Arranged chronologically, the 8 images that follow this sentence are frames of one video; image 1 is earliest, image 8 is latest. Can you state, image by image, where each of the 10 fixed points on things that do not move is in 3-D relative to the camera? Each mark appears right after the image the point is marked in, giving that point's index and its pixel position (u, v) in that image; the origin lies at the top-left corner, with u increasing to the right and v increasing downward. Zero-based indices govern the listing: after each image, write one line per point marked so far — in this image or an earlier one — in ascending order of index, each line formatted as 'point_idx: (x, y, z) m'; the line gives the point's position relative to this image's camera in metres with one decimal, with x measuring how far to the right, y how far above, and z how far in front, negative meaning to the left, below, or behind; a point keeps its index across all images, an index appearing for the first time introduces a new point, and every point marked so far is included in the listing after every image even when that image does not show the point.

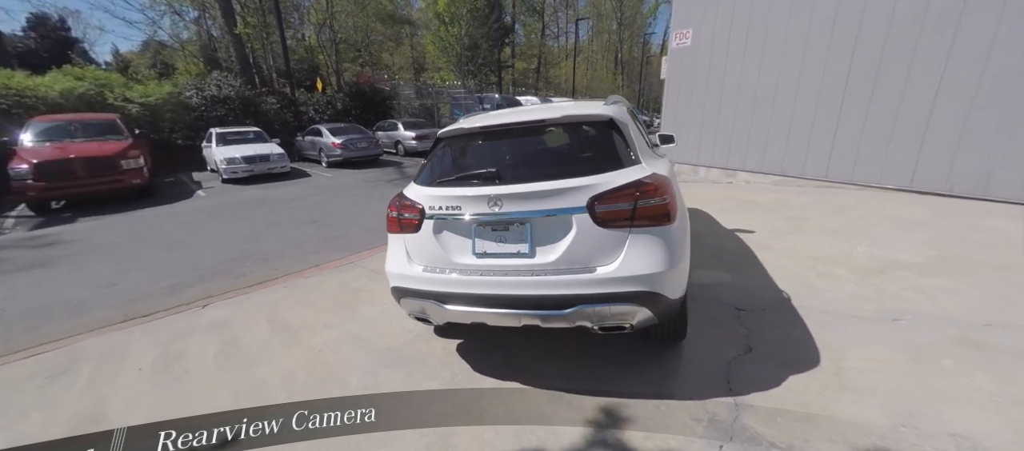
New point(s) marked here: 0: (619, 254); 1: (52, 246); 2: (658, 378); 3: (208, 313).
0: (+0.6, -0.1, +2.2) m
1: (-6.5, -0.3, +6.0) m
2: (+0.9, -0.9, +2.6) m
3: (-2.8, -0.8, +3.9) m
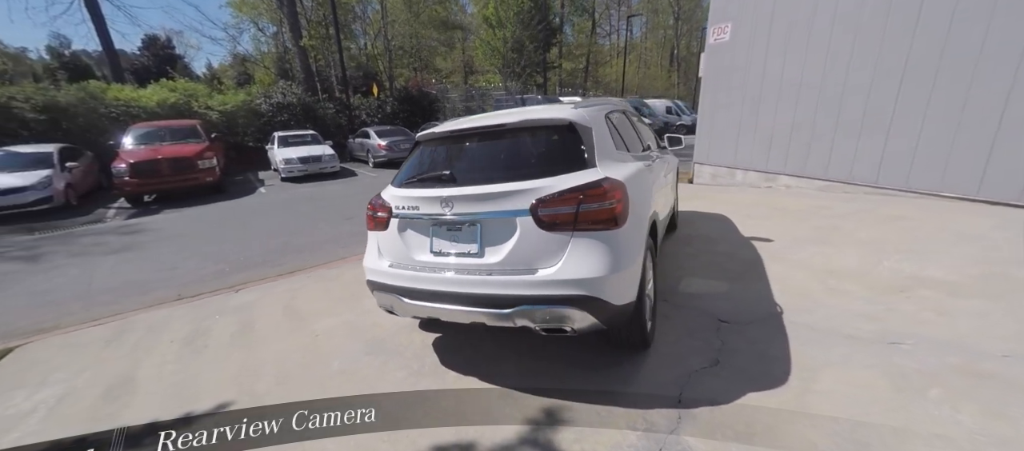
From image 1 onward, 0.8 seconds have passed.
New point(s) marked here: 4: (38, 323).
0: (+0.3, -0.2, +2.2) m
1: (-6.2, -0.1, +7.0) m
2: (+0.6, -1.0, +2.6) m
3: (-2.9, -0.8, +4.4) m
4: (-4.7, -1.0, +4.2) m
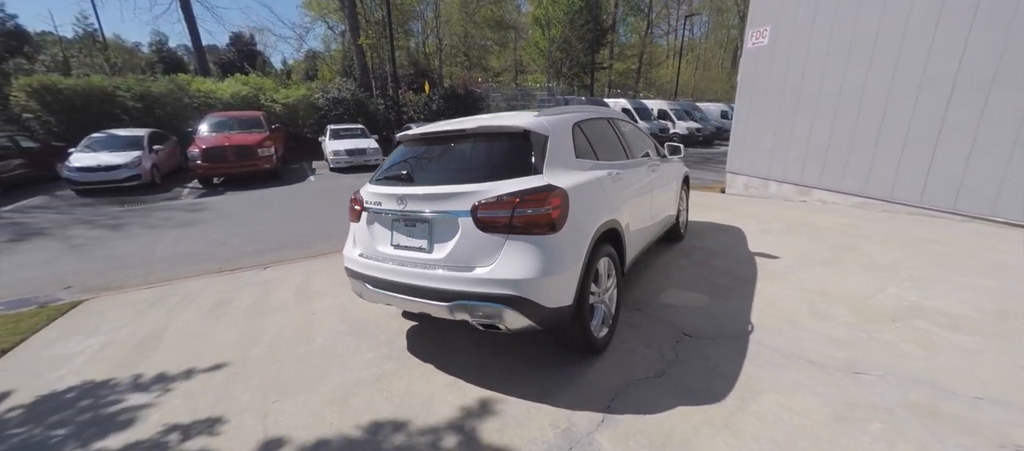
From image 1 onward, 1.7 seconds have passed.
0: (-0.1, -0.2, +2.4) m
1: (-5.9, +0.3, +7.9) m
2: (+0.3, -1.0, +2.7) m
3: (-2.9, -0.6, +4.9) m
4: (-4.8, -0.7, +5.0) m
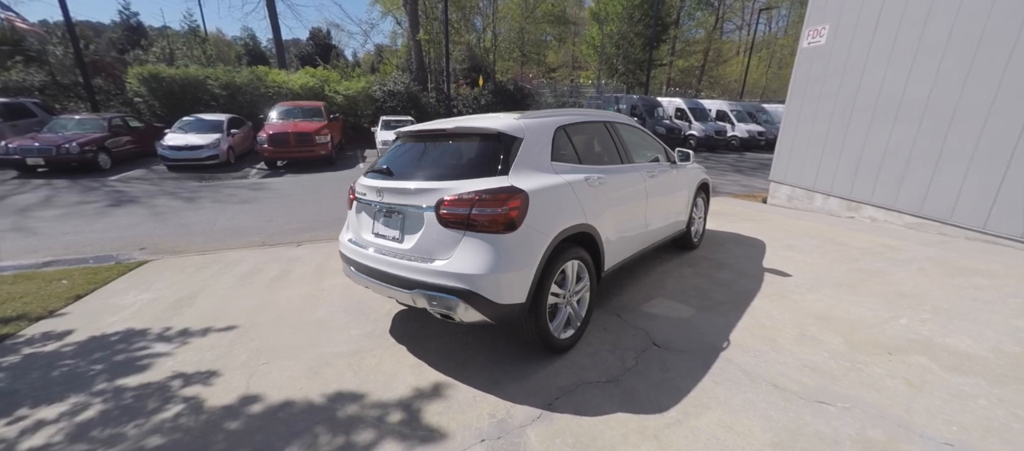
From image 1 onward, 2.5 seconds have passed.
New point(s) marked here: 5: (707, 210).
0: (-0.4, -0.2, +2.5) m
1: (-5.2, +0.7, +8.8) m
2: (0.0, -1.0, +2.8) m
3: (-2.8, -0.3, +5.5) m
4: (-4.7, -0.3, +5.8) m
5: (+2.3, +0.2, +5.0) m
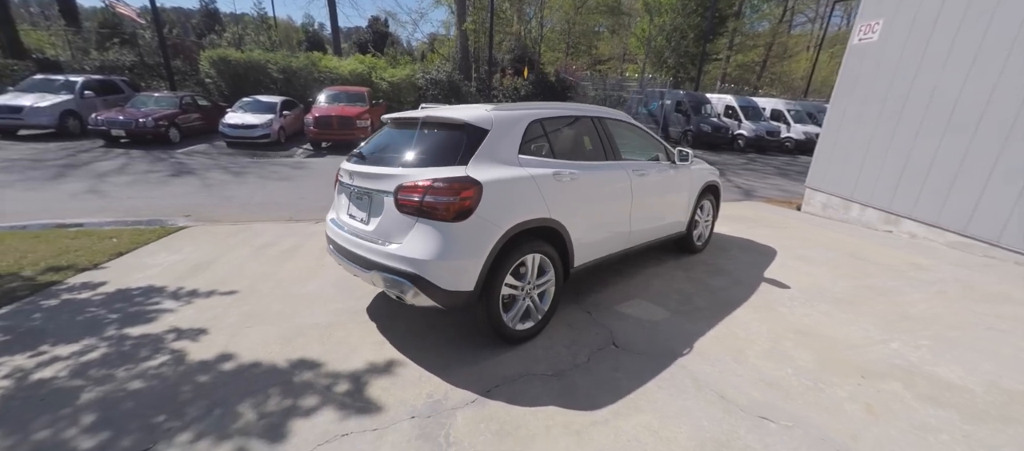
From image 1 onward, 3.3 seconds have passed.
0: (-0.7, -0.1, +2.6) m
1: (-4.7, +1.2, +9.4) m
2: (-0.4, -0.9, +2.9) m
3: (-2.8, 0.0, +5.8) m
4: (-4.6, +0.1, +6.4) m
5: (+2.3, +0.1, +4.8) m
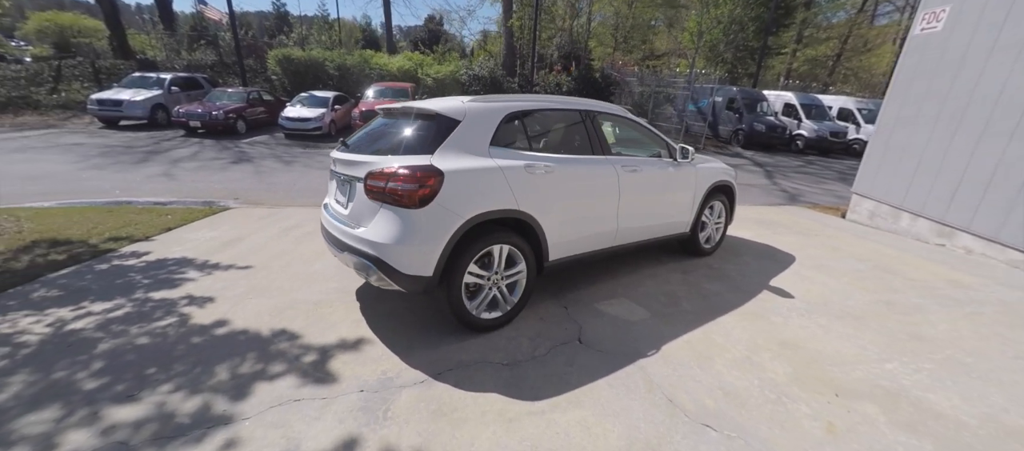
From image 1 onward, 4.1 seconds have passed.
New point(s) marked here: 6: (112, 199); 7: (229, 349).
0: (-0.9, 0.0, +2.8) m
1: (-4.0, +1.5, +10.0) m
2: (-0.6, -0.8, +3.0) m
3: (-2.6, +0.2, +6.2) m
4: (-4.3, +0.4, +7.0) m
5: (+2.3, +0.1, +4.5) m
6: (-6.5, +0.4, +6.9) m
7: (-1.9, -0.8, +2.9) m
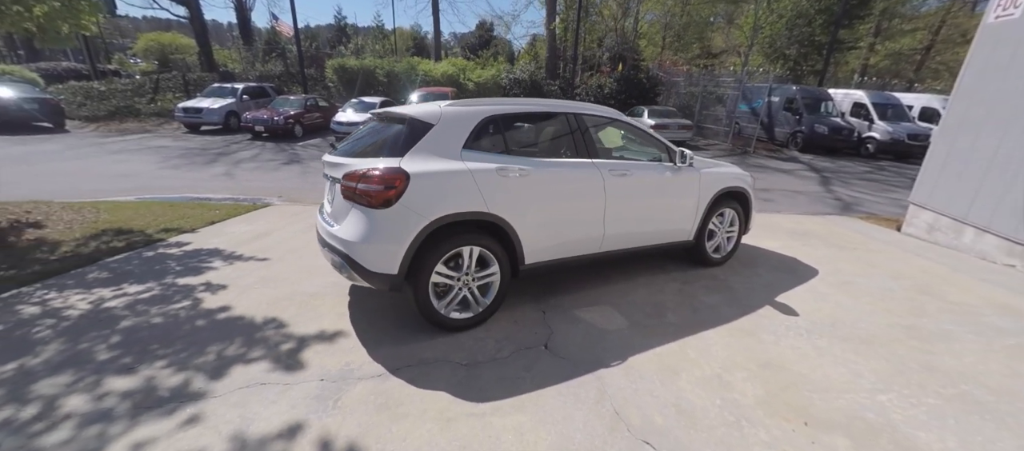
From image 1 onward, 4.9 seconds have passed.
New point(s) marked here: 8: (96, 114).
0: (-1.1, 0.0, +2.9) m
1: (-3.1, +1.6, +10.5) m
2: (-0.9, -0.8, +3.1) m
3: (-2.3, +0.2, +6.6) m
4: (-3.9, +0.5, +7.6) m
5: (+2.3, 0.0, +4.2) m
6: (-6.1, +0.6, +7.8) m
7: (-2.2, -0.8, +3.2) m
8: (-15.6, +4.2, +15.9) m
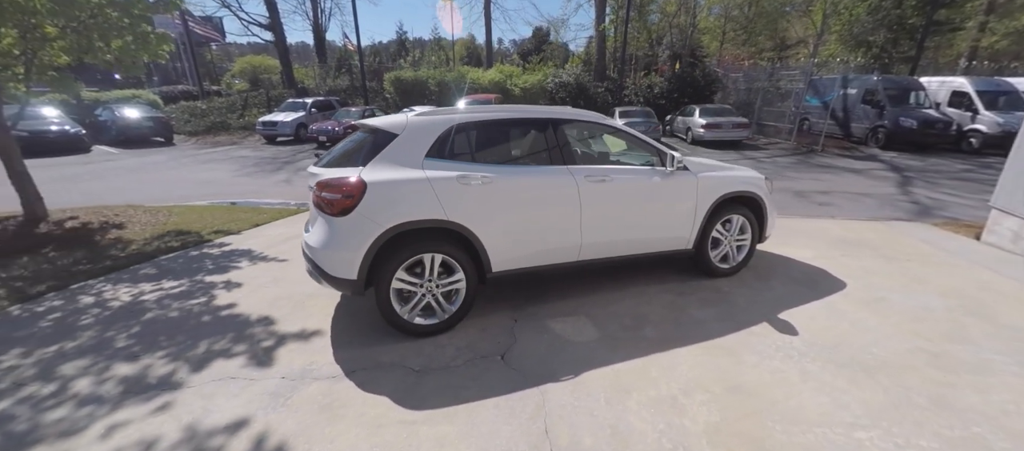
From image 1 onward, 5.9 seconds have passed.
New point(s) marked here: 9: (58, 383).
0: (-1.4, 0.0, +3.0) m
1: (-2.2, +1.5, +10.9) m
2: (-1.1, -0.9, +3.2) m
3: (-2.0, +0.1, +6.9) m
4: (-3.4, +0.4, +8.1) m
5: (+2.2, 0.0, +3.8) m
6: (-5.6, +0.5, +8.7) m
7: (-2.4, -0.8, +3.4) m
8: (-13.6, +4.1, +18.2) m
9: (-3.1, -1.1, +2.8) m
